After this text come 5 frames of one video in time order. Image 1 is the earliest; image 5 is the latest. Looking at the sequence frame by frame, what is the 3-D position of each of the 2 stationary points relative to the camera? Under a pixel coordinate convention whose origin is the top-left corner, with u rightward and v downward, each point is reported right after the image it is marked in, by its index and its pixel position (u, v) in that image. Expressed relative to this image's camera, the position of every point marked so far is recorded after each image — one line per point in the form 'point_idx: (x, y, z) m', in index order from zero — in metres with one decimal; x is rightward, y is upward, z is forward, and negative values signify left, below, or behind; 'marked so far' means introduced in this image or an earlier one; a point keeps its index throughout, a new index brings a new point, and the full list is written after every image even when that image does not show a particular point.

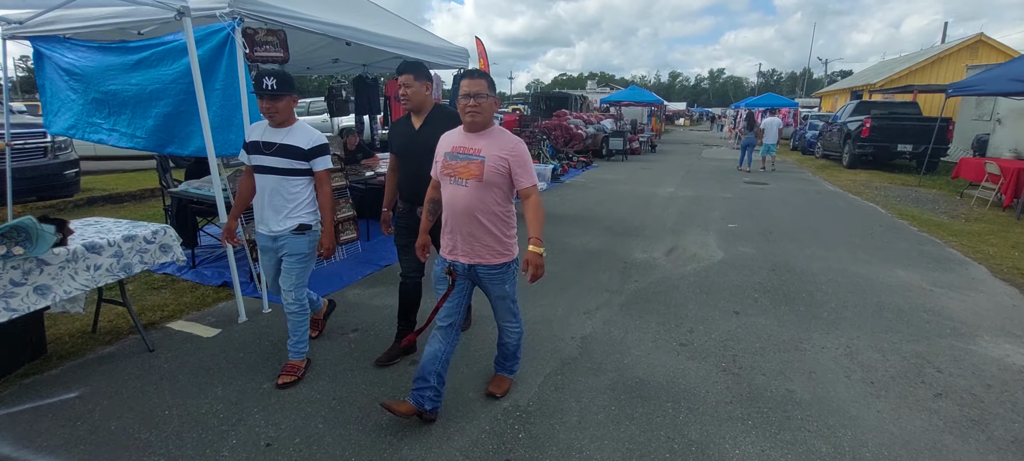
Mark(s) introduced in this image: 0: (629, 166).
0: (+3.7, +2.0, +16.1) m
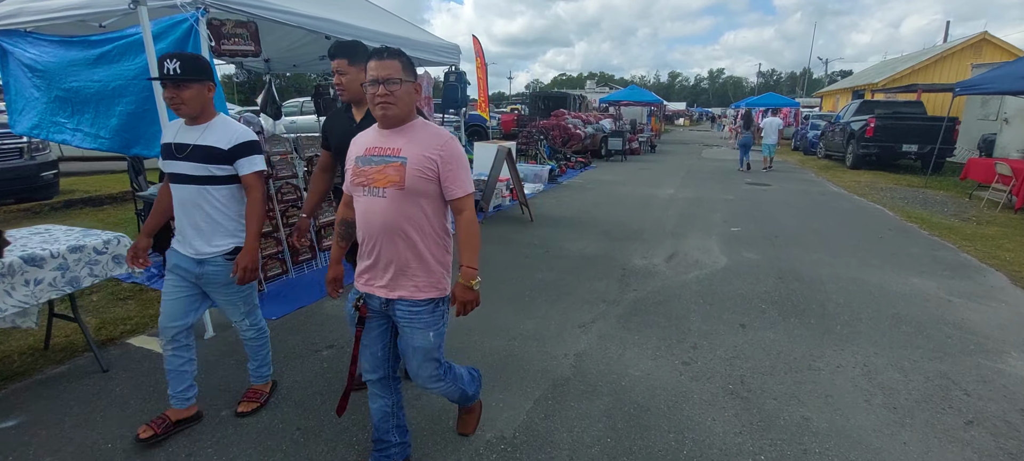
0: (+3.6, +2.0, +15.8) m
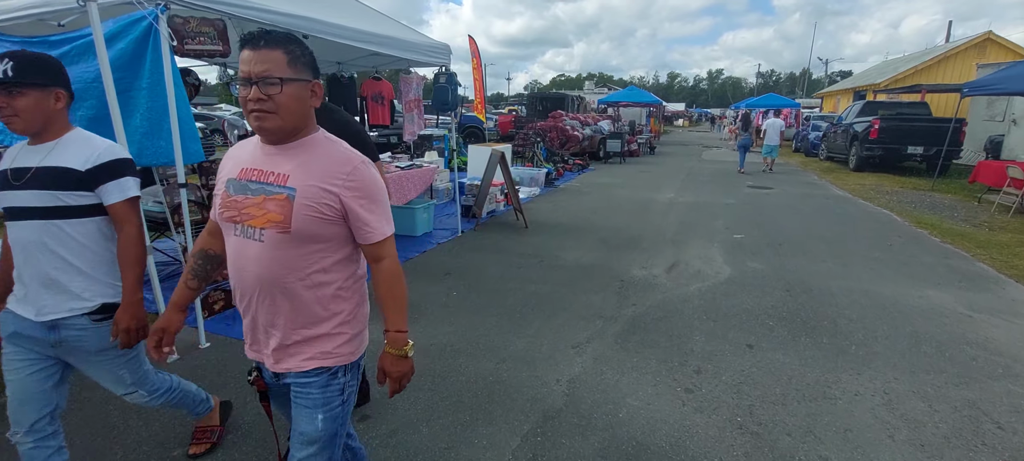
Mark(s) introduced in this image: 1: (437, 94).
0: (+3.5, +1.8, +15.5) m
1: (-0.9, +1.7, +6.3) m
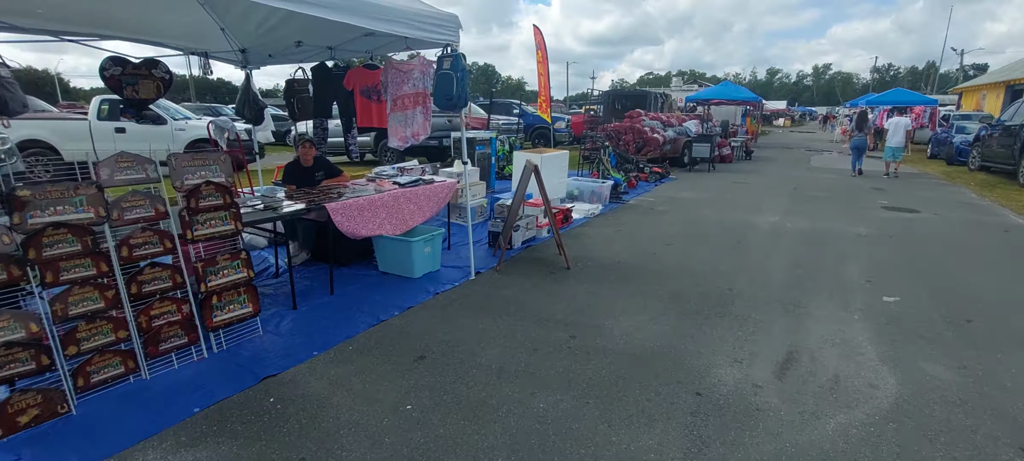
0: (+5.1, +1.3, +12.9) m
1: (-0.6, +1.3, +4.5) m
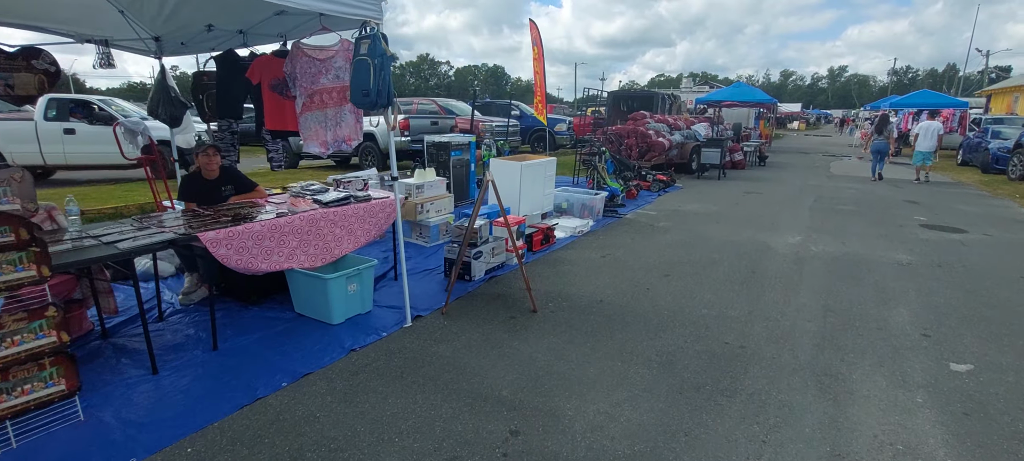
0: (+4.9, +1.0, +11.7) m
1: (-1.0, +1.0, +3.4) m
